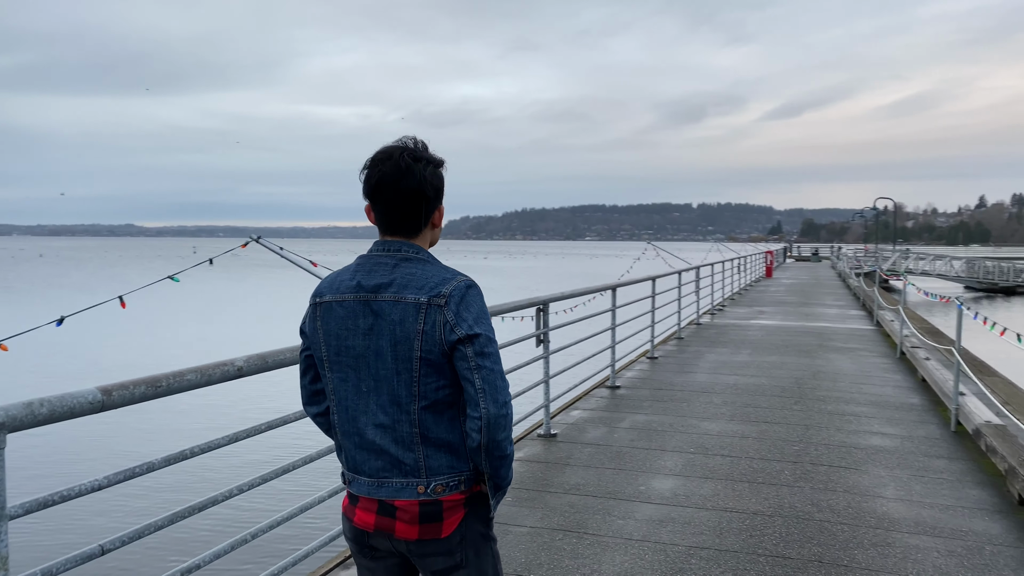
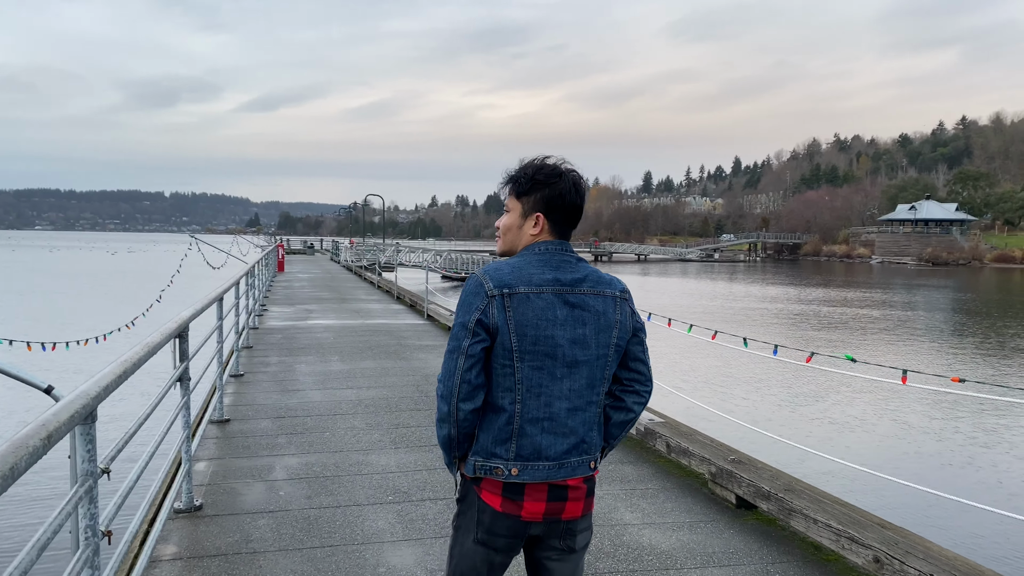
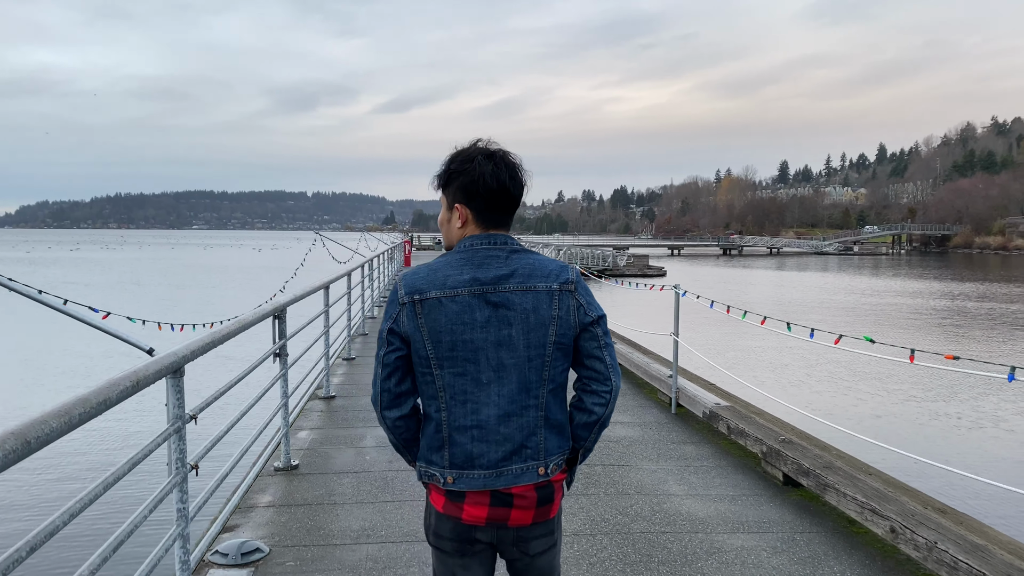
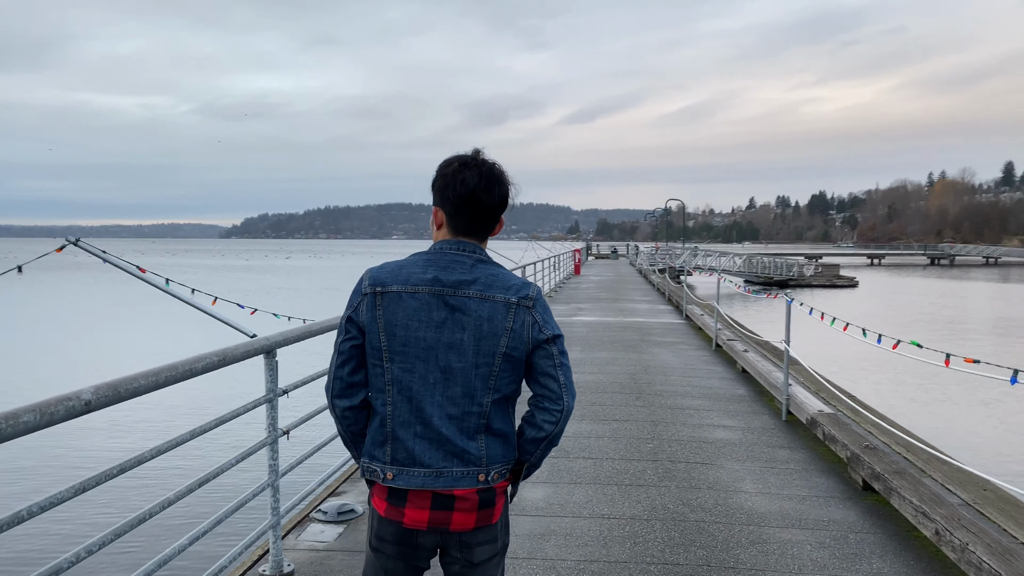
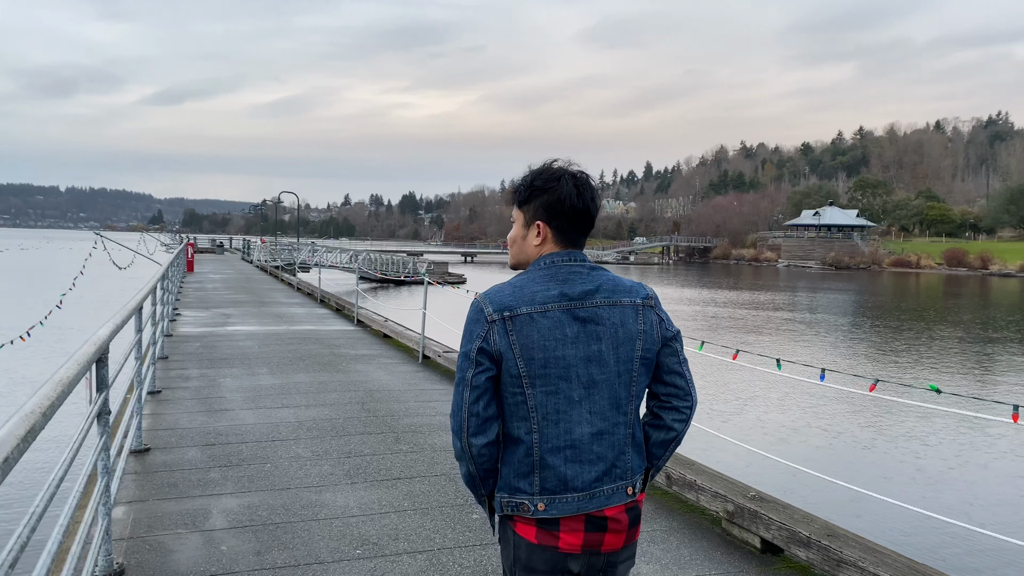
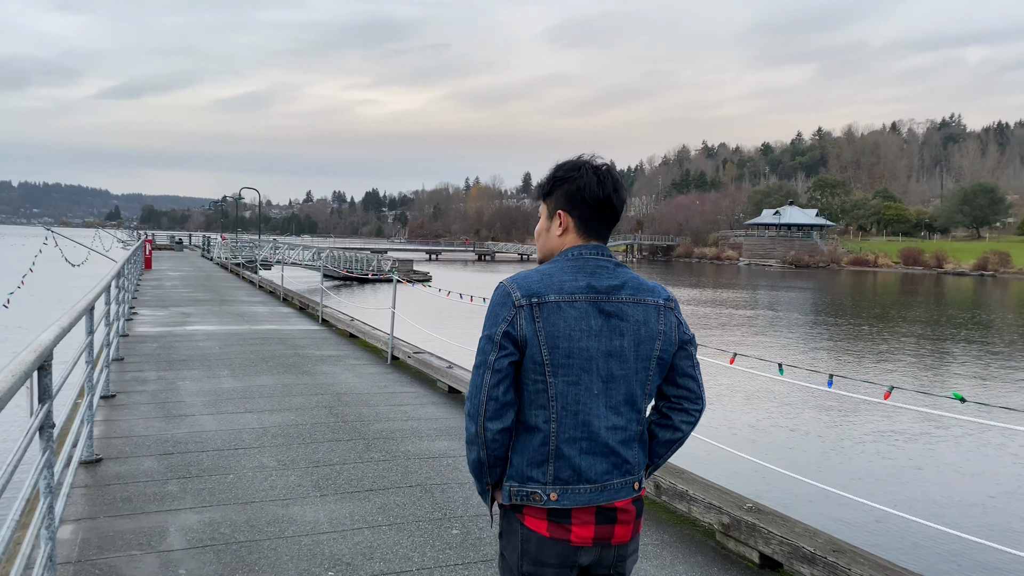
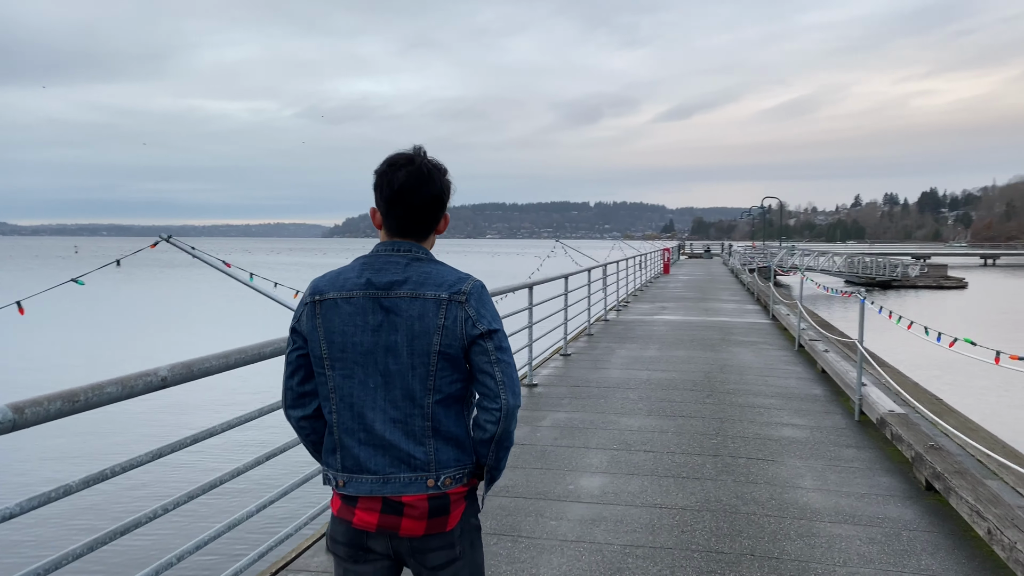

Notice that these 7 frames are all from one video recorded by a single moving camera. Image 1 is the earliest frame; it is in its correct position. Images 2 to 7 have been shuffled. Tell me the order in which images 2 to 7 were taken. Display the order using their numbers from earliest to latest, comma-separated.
7, 4, 3, 2, 5, 6
